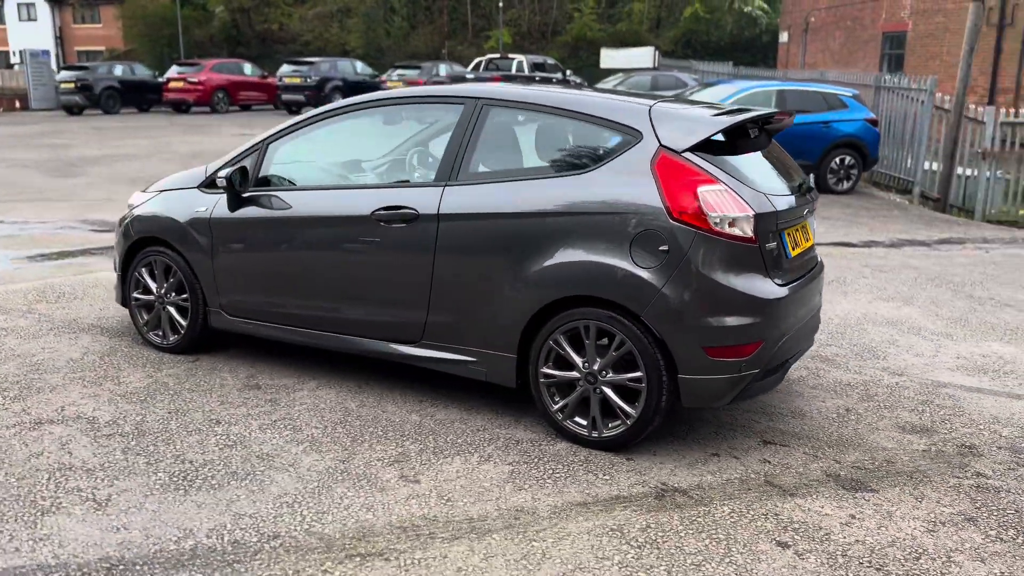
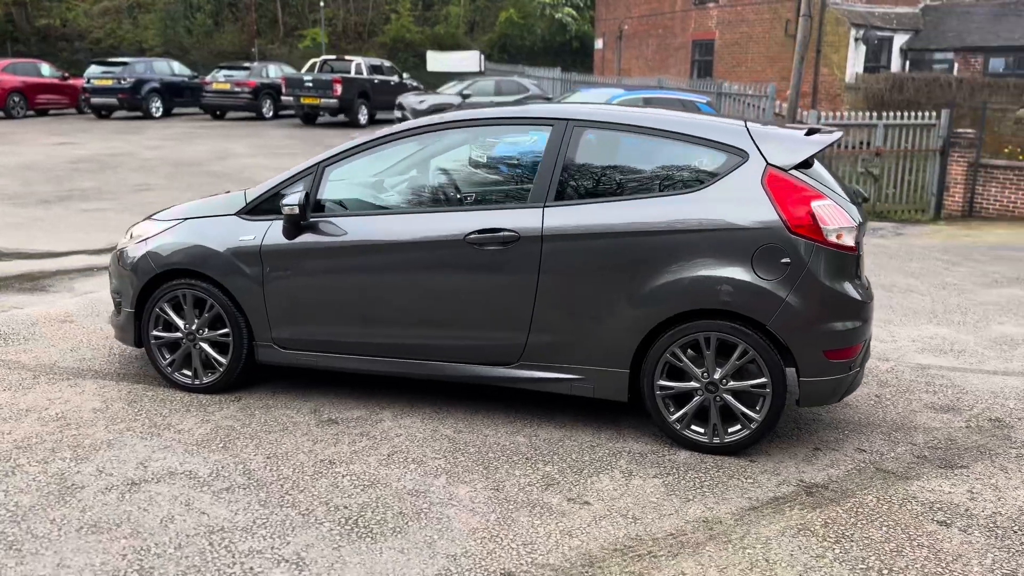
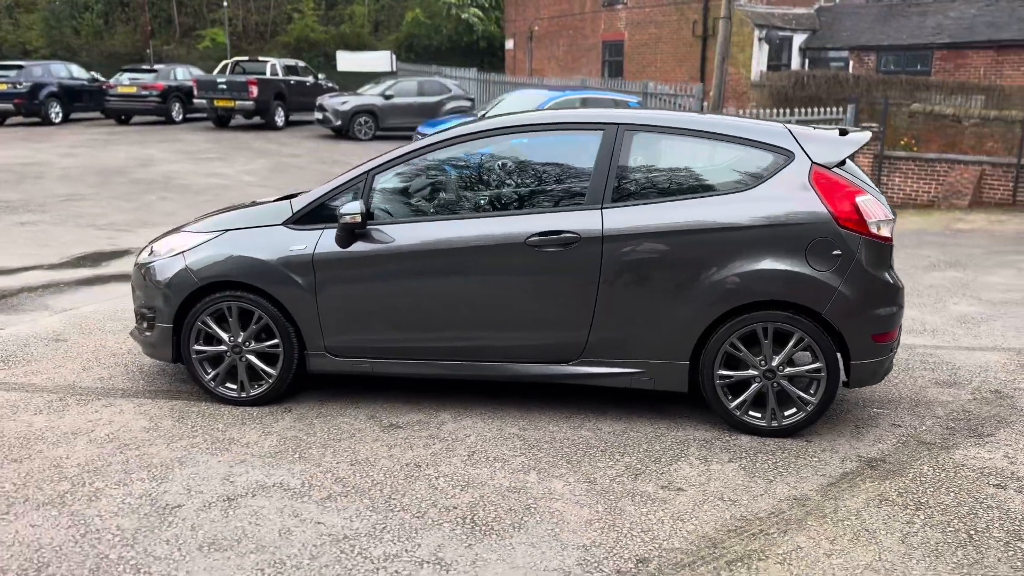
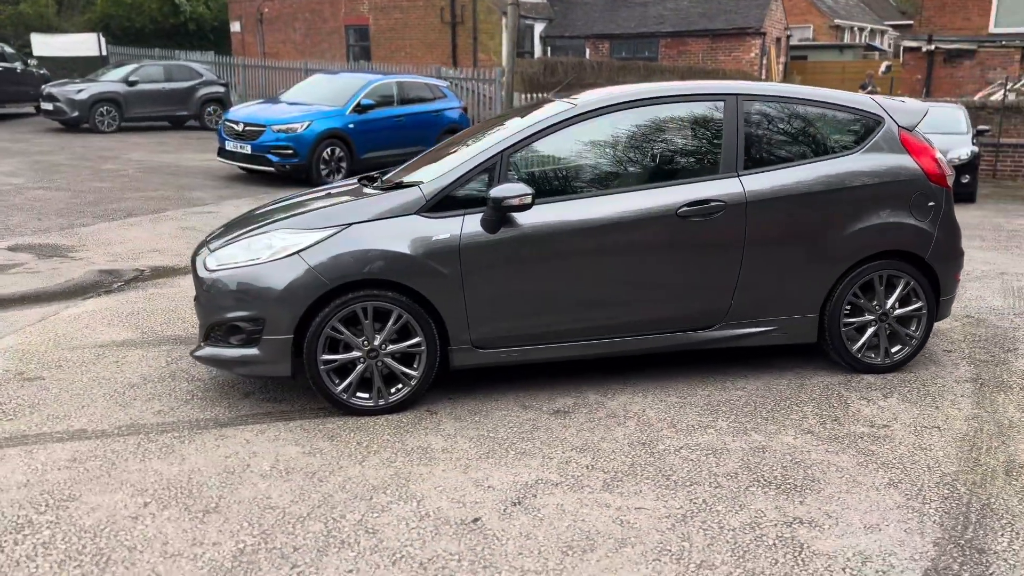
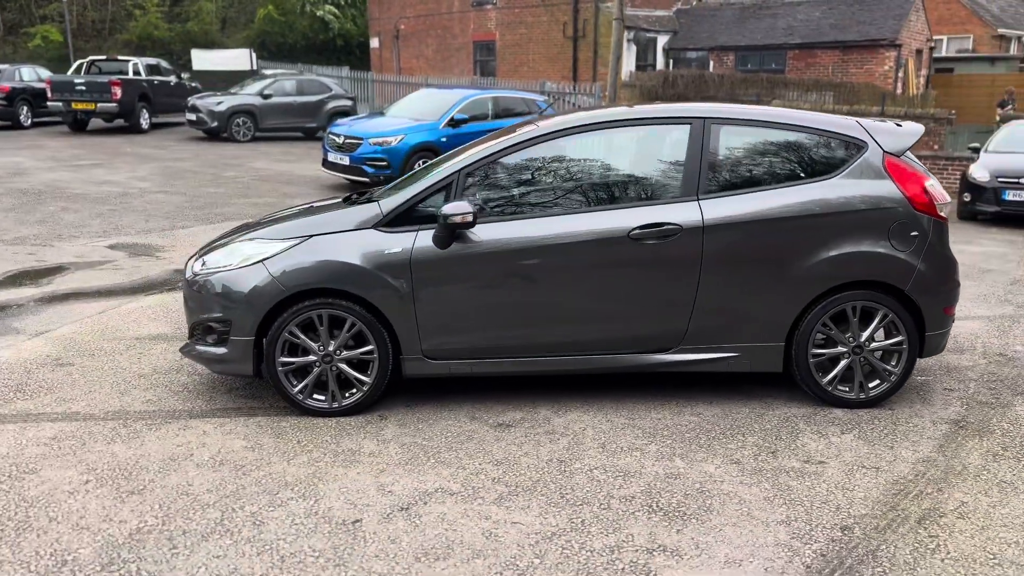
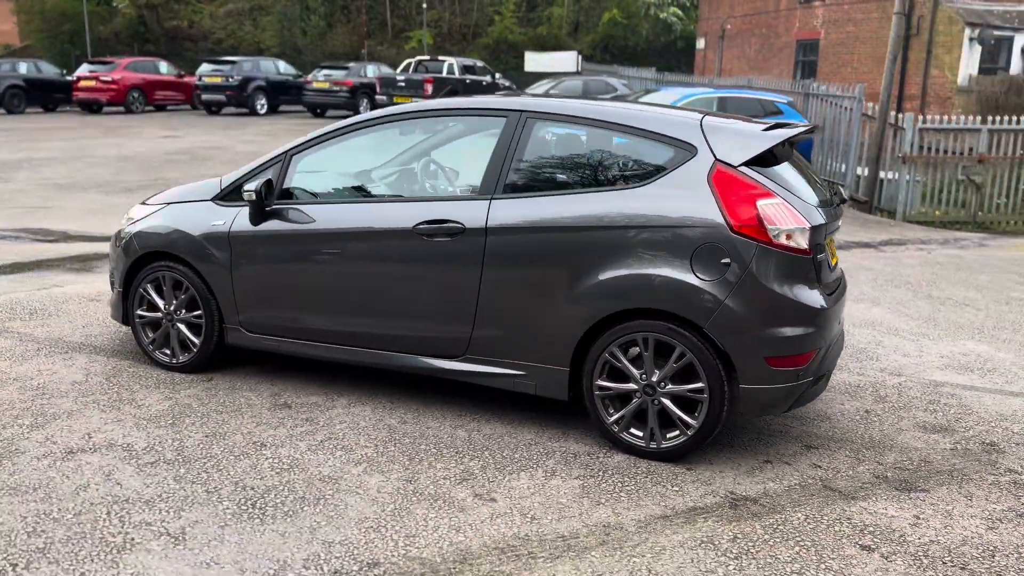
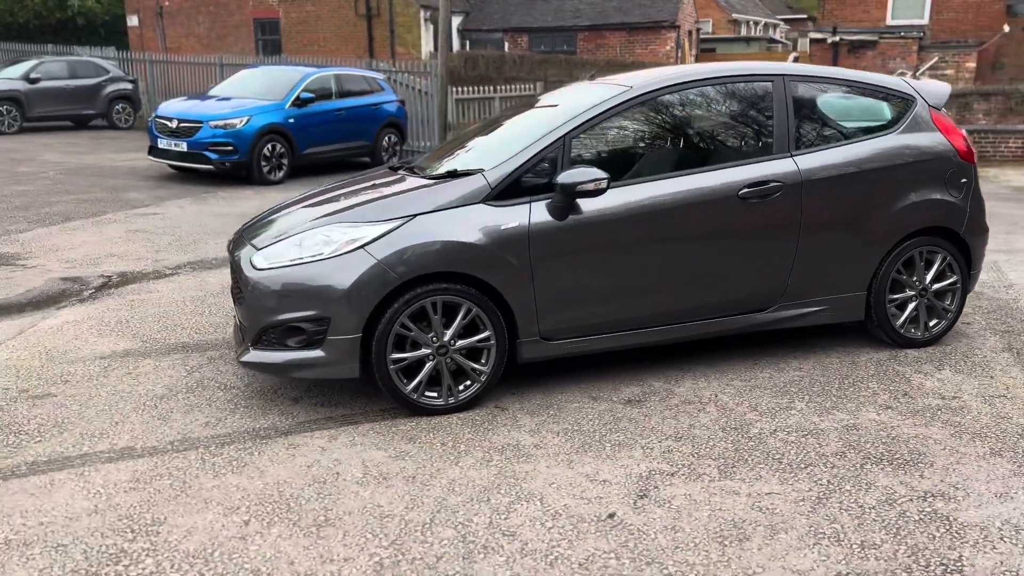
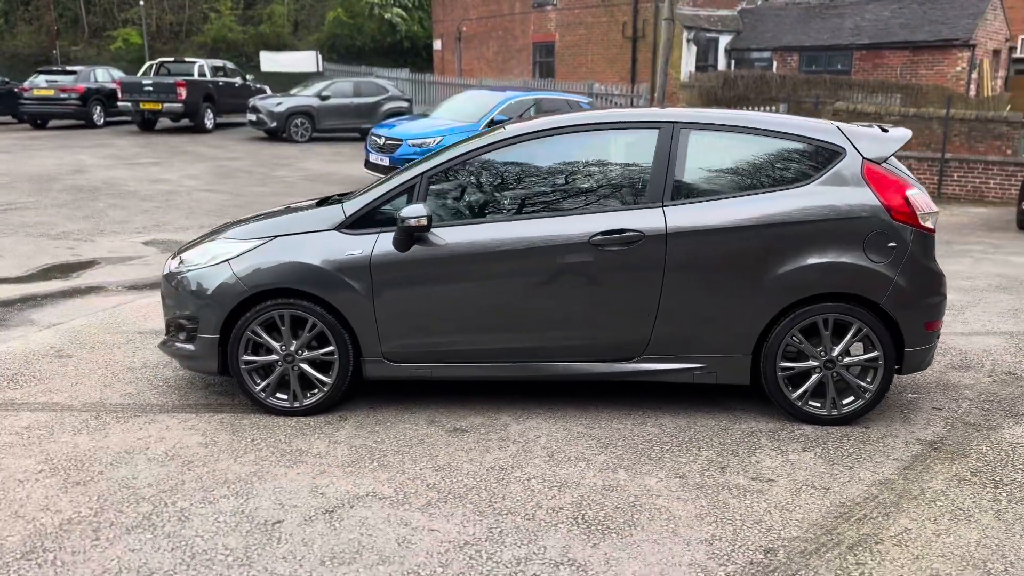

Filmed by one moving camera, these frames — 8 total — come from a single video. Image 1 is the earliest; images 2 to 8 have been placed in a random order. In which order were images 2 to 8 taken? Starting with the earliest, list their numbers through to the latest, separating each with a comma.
6, 2, 3, 8, 5, 4, 7
